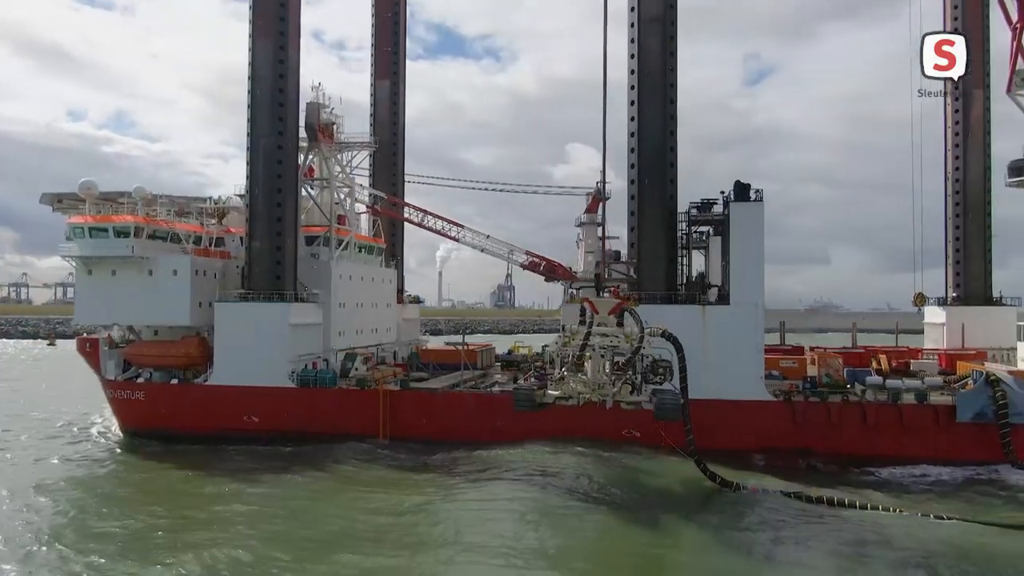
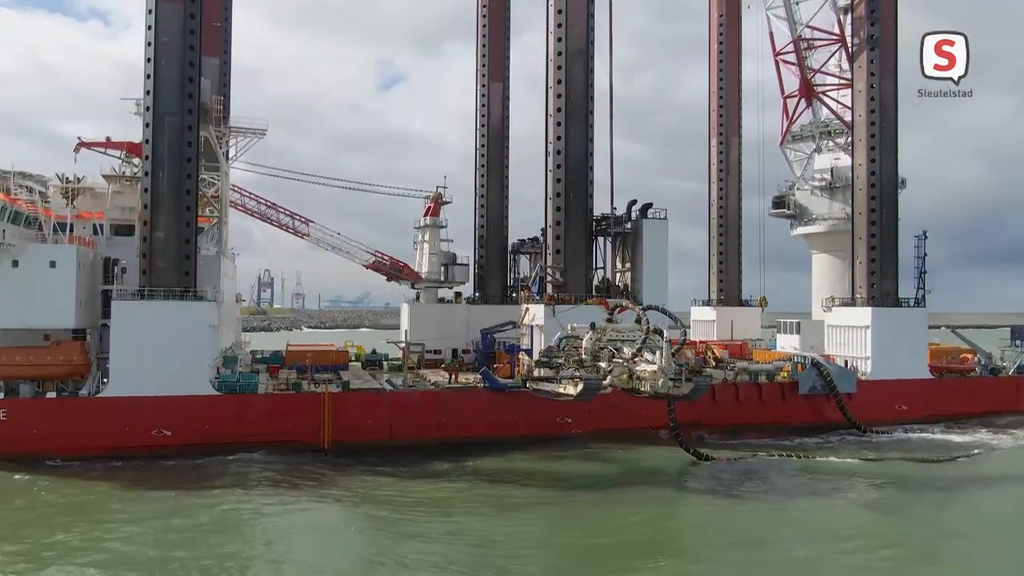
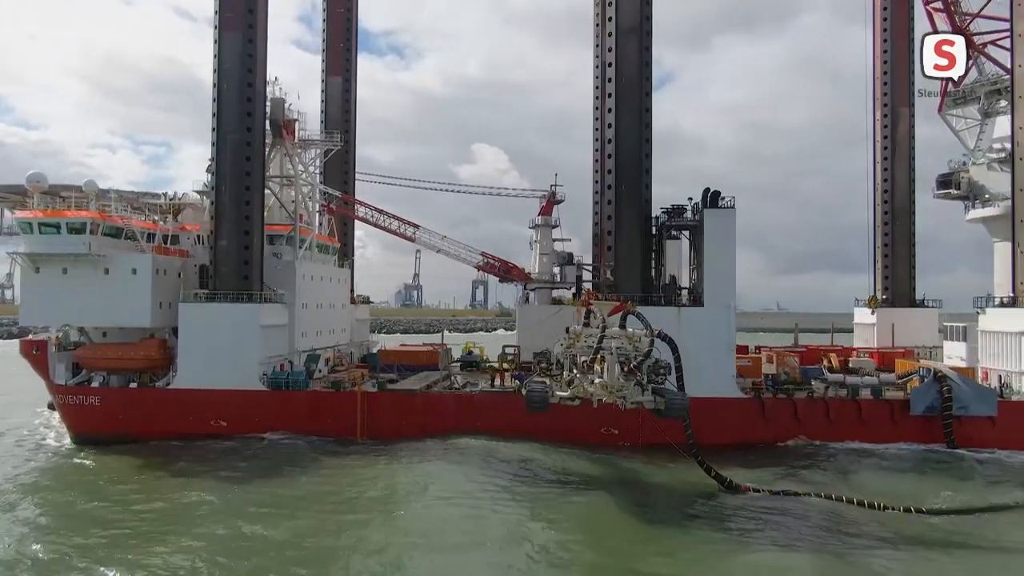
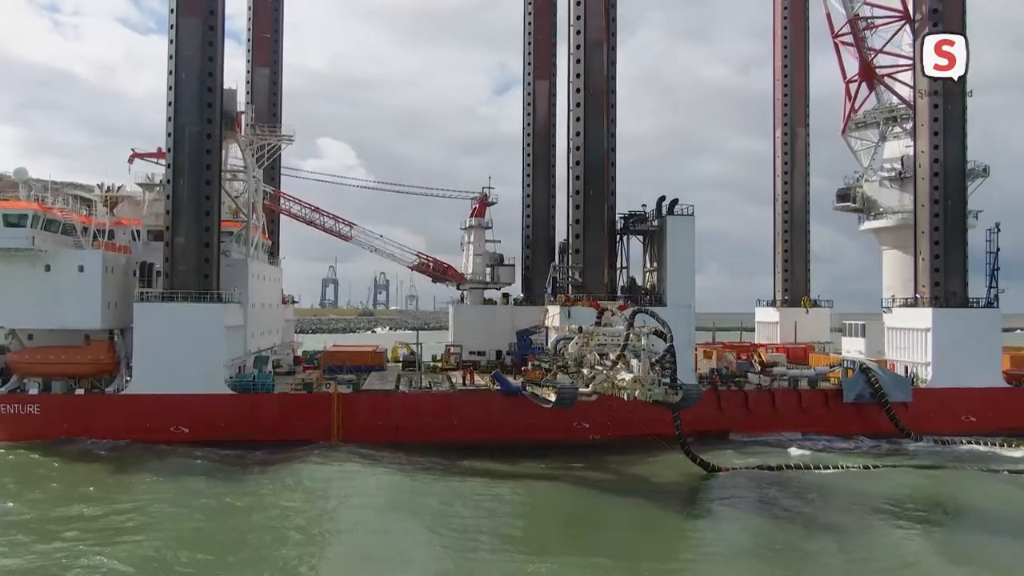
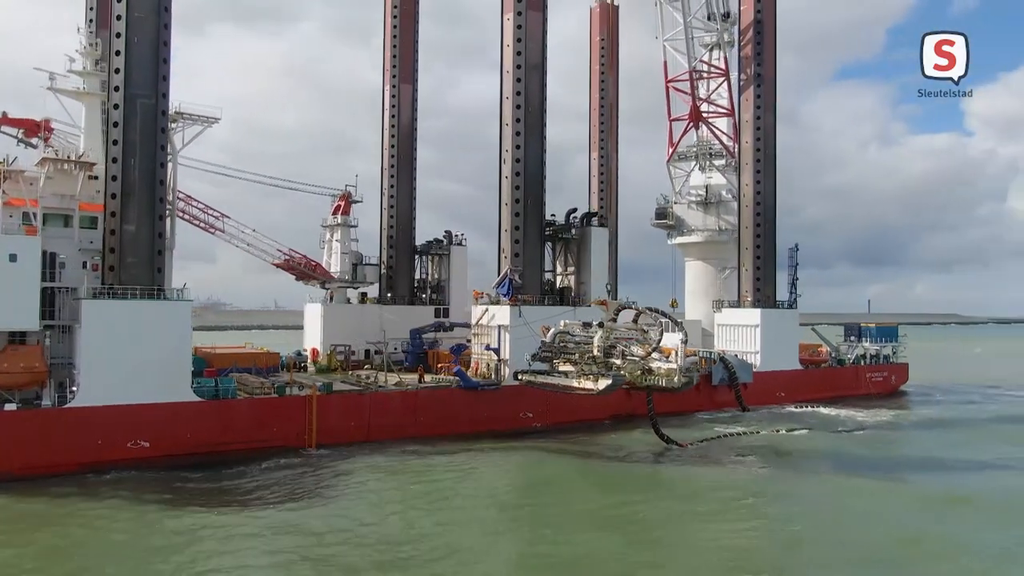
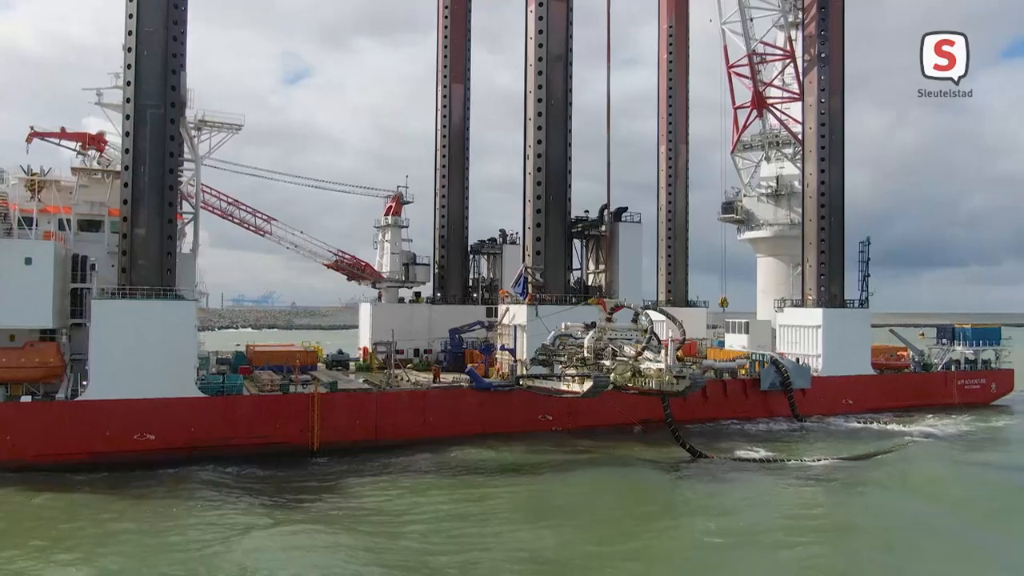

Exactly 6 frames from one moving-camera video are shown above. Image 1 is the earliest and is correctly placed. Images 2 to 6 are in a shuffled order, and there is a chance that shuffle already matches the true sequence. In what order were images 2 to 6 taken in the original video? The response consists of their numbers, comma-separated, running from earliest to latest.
3, 4, 2, 6, 5
